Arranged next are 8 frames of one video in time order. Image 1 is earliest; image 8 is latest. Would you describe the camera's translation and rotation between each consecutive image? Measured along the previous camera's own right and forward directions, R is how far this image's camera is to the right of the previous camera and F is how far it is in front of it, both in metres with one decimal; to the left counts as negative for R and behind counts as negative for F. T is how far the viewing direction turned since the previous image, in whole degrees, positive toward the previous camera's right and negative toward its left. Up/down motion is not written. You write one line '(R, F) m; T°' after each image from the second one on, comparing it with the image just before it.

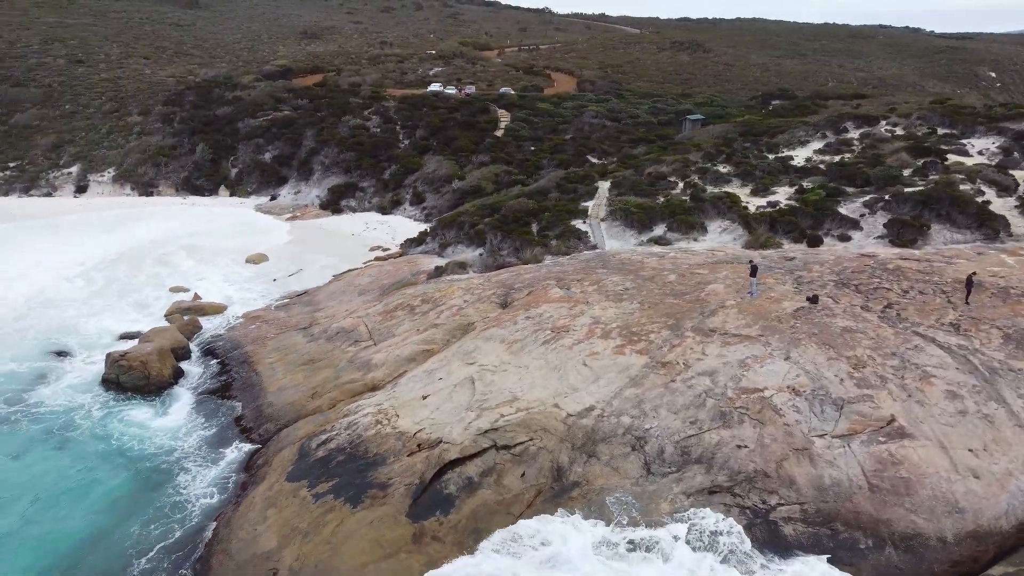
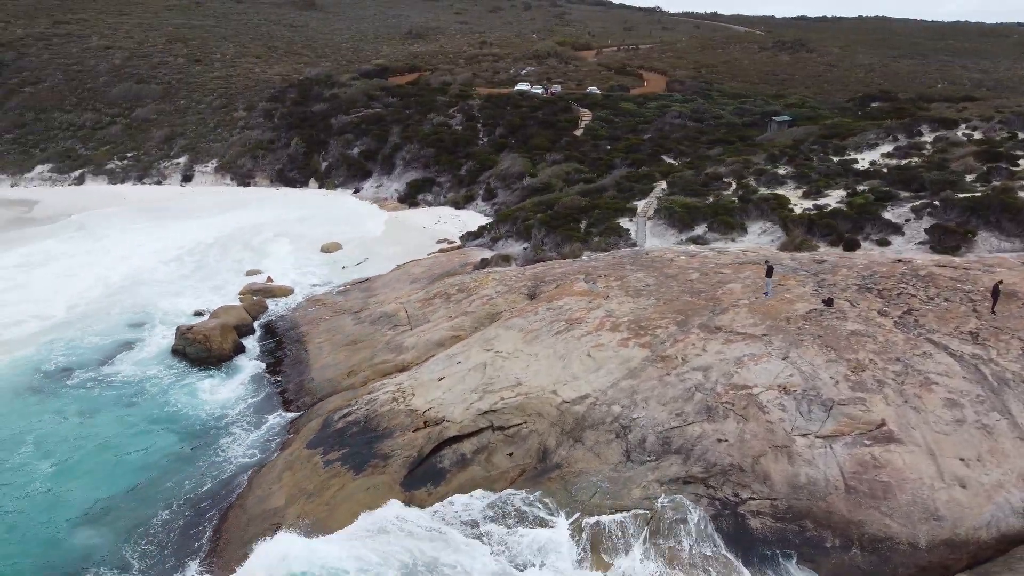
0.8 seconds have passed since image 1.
(+1.3, -0.4) m; -8°
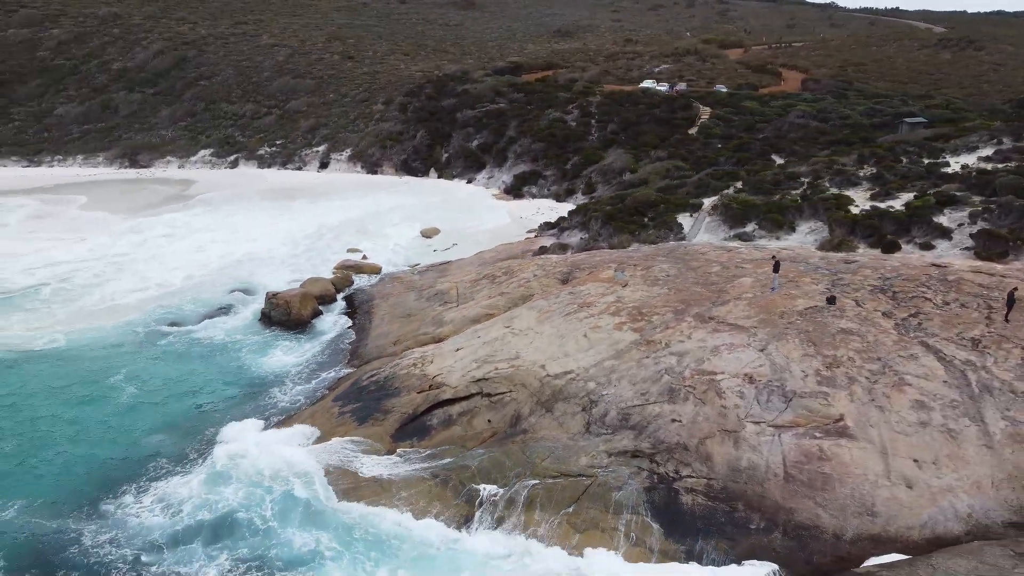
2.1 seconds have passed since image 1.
(+2.2, -0.6) m; -11°
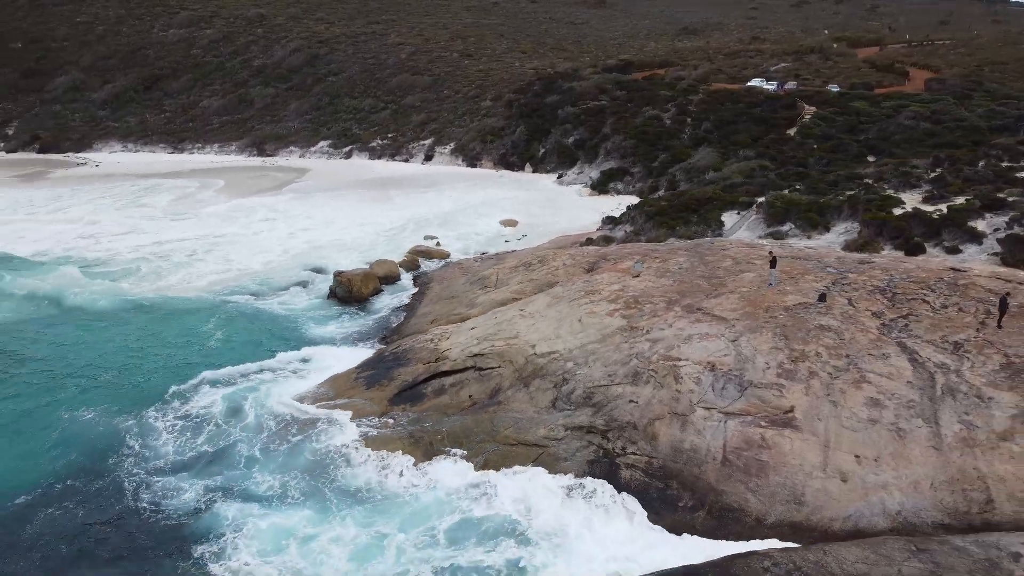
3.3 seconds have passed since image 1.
(+2.0, -0.5) m; -10°
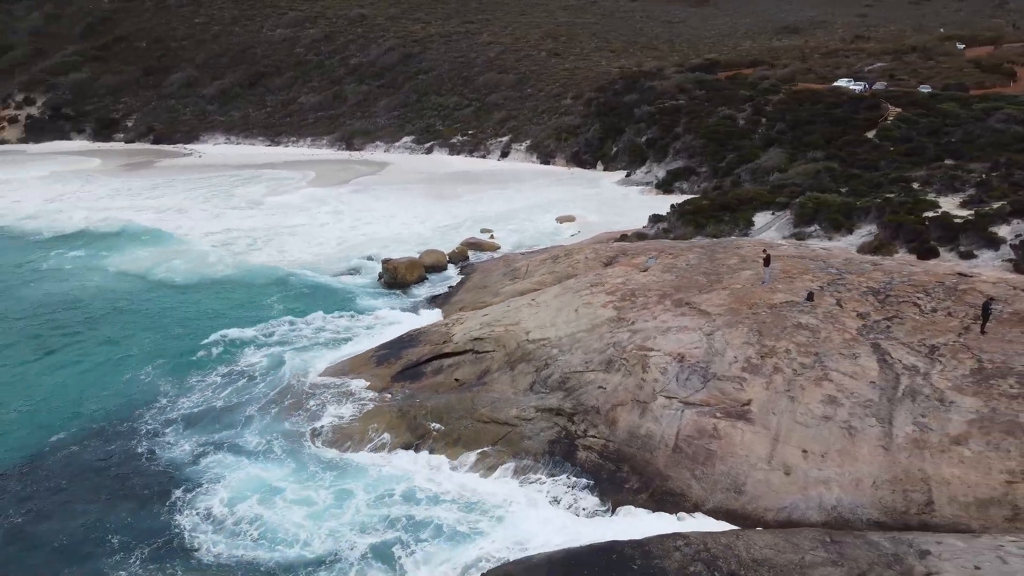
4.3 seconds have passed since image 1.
(+1.6, -0.4) m; -7°
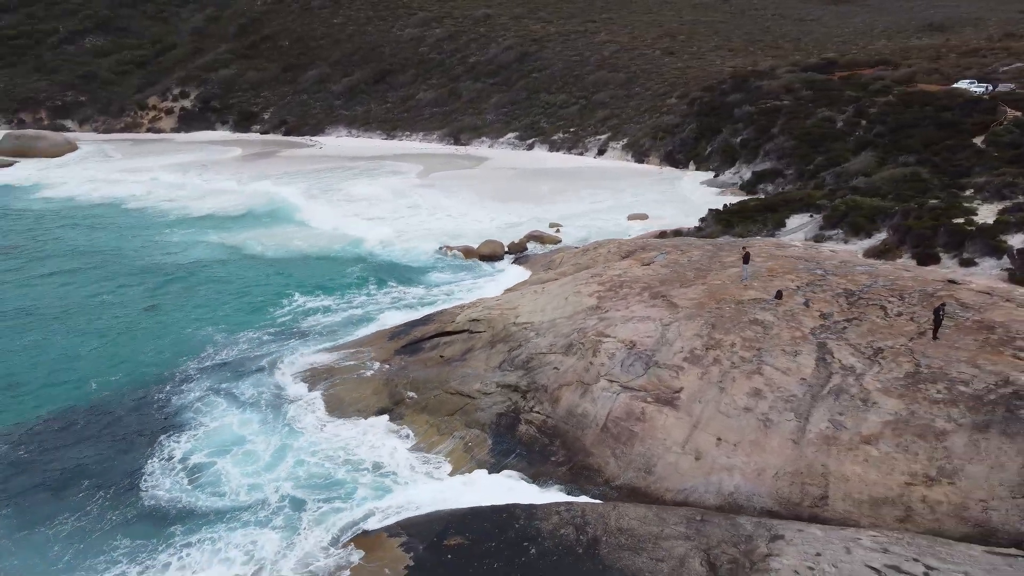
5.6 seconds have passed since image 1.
(+2.3, -0.5) m; -10°
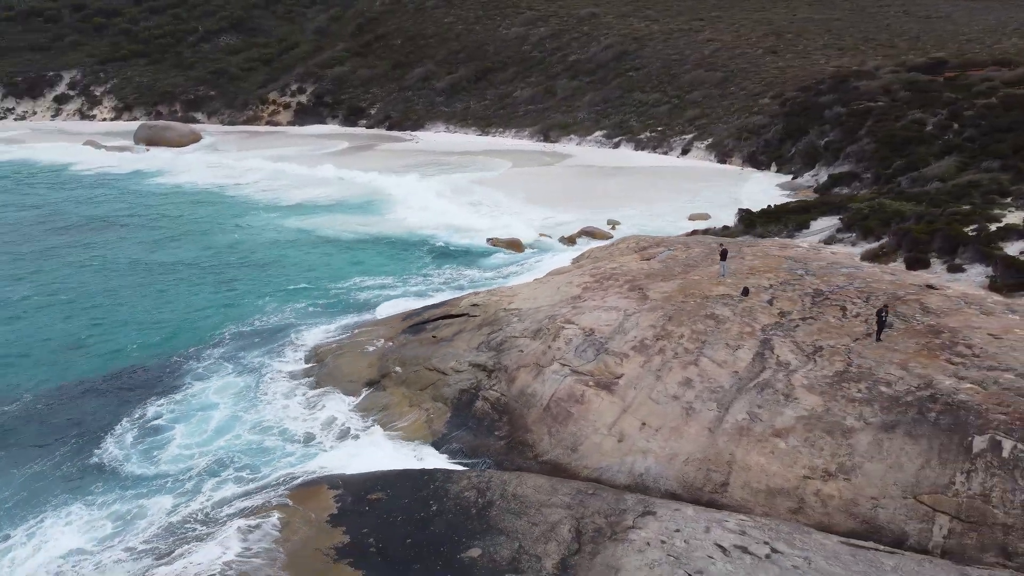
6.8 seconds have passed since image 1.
(+2.0, -0.5) m; -9°
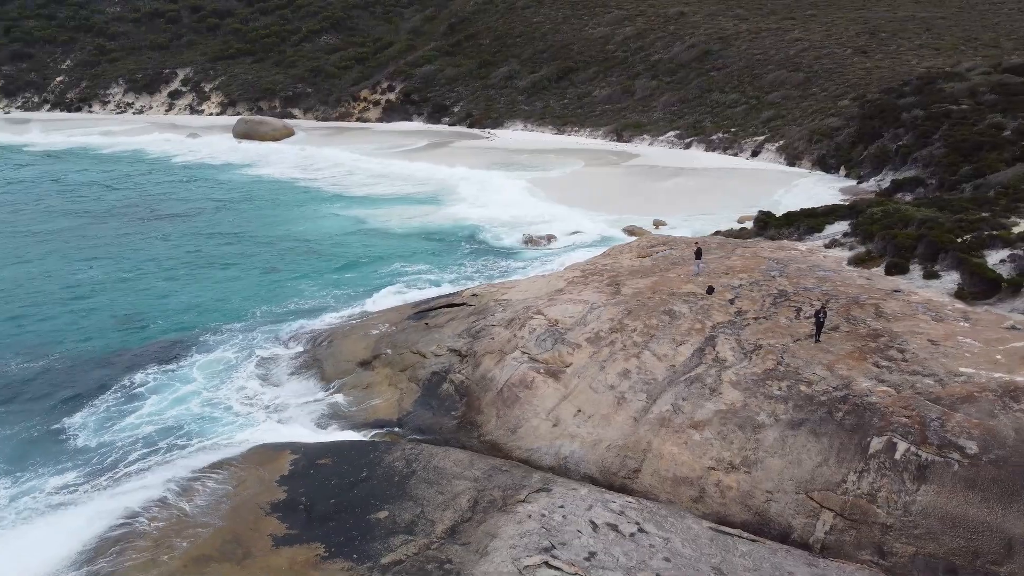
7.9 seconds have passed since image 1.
(+1.8, -0.4) m; -7°
